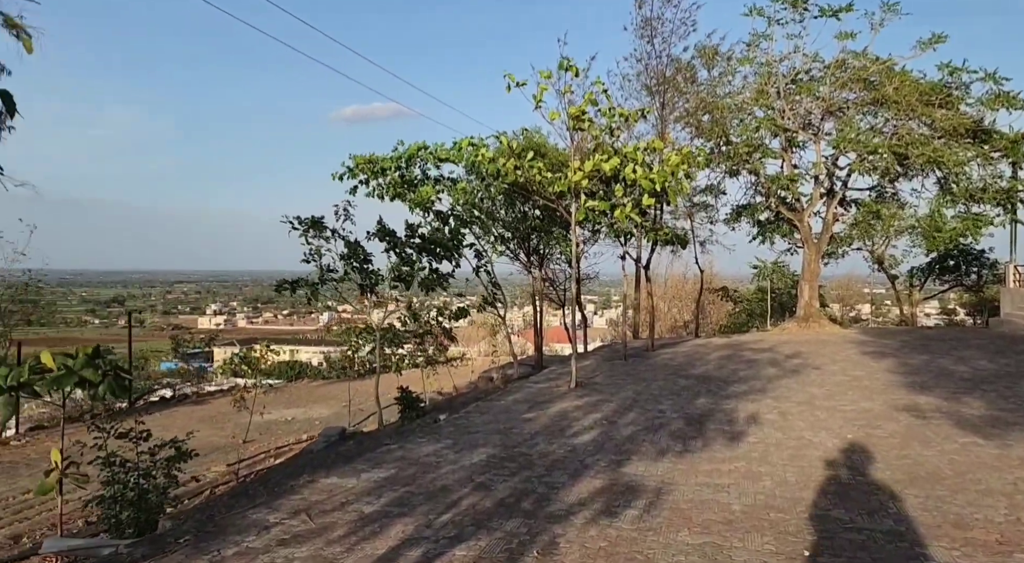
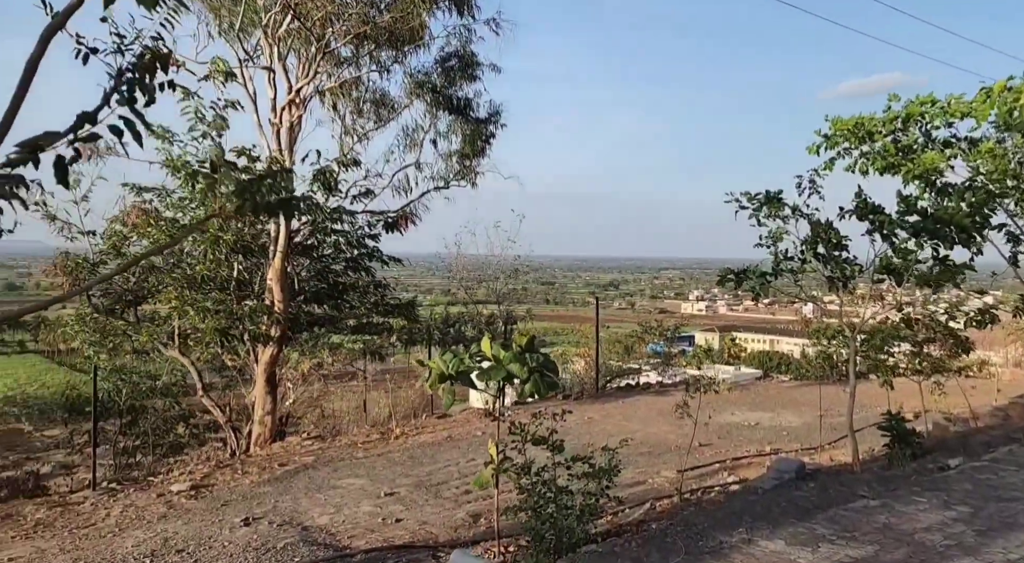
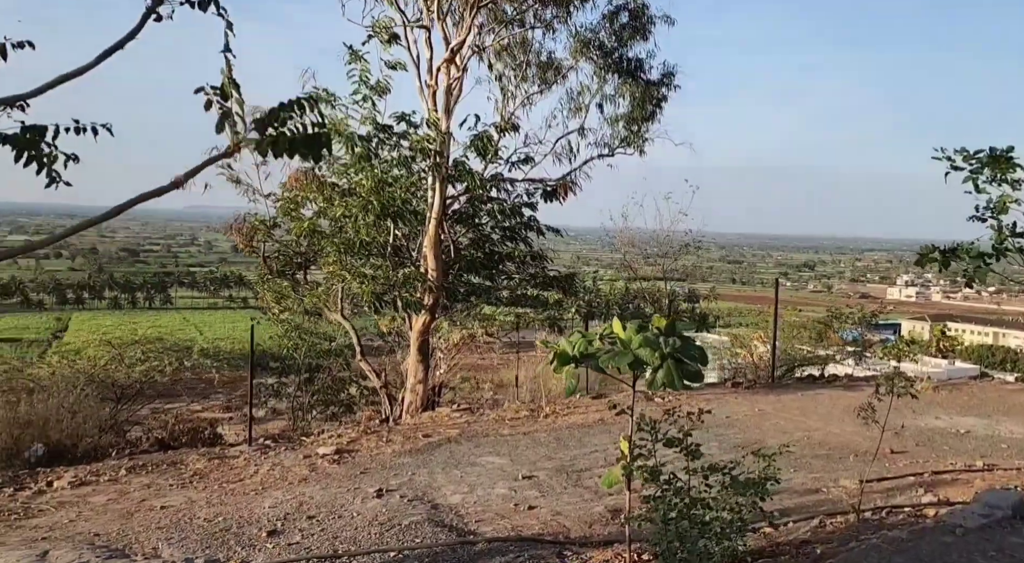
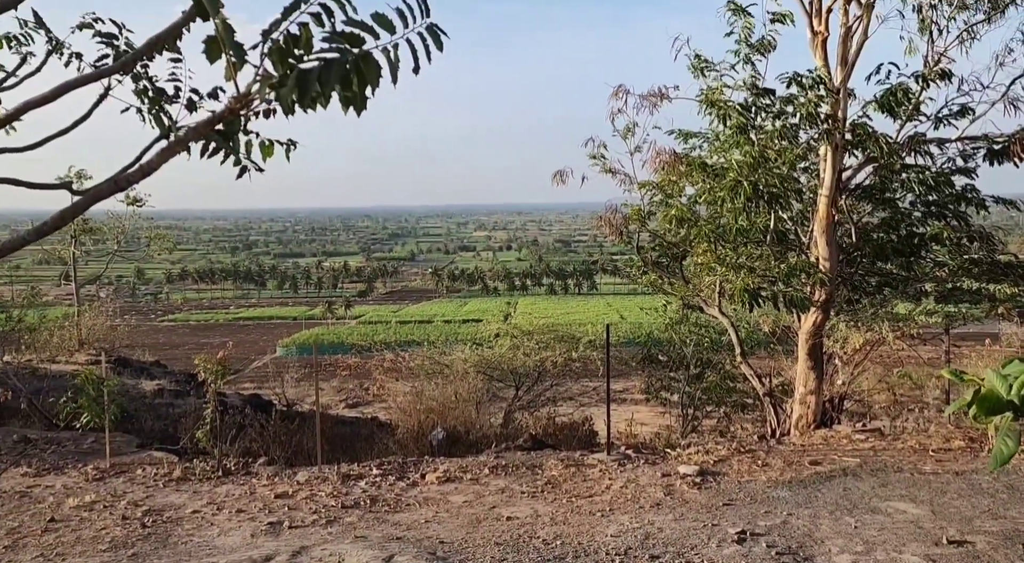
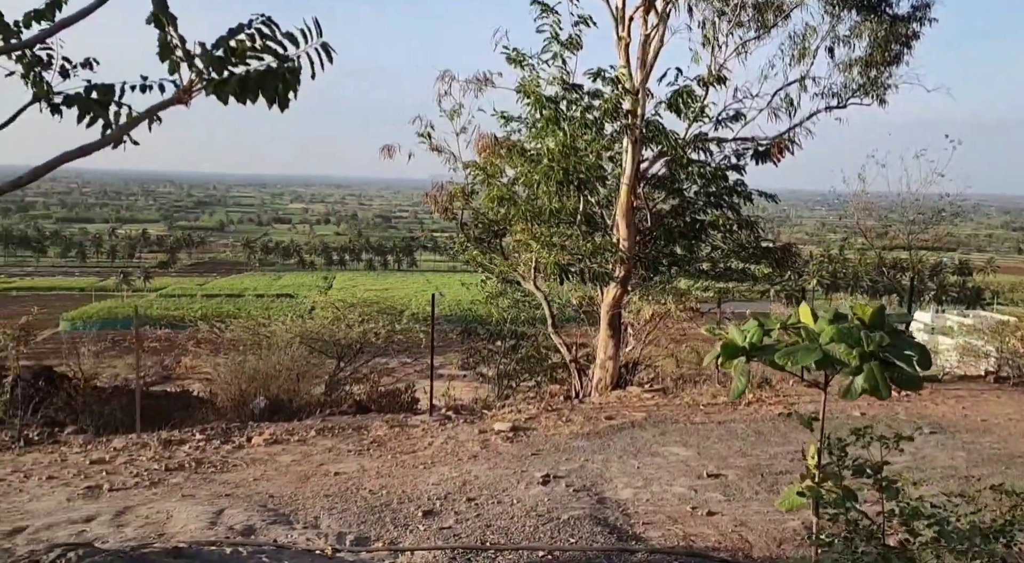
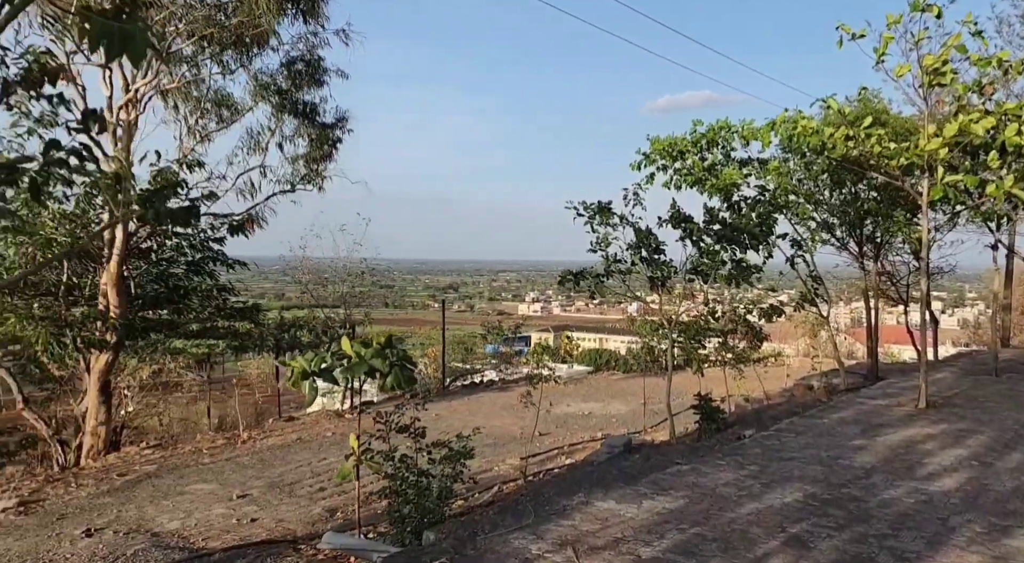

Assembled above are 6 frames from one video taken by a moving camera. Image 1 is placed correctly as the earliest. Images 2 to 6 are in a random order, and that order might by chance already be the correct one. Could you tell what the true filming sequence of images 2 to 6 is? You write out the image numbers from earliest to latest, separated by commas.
6, 2, 3, 5, 4
